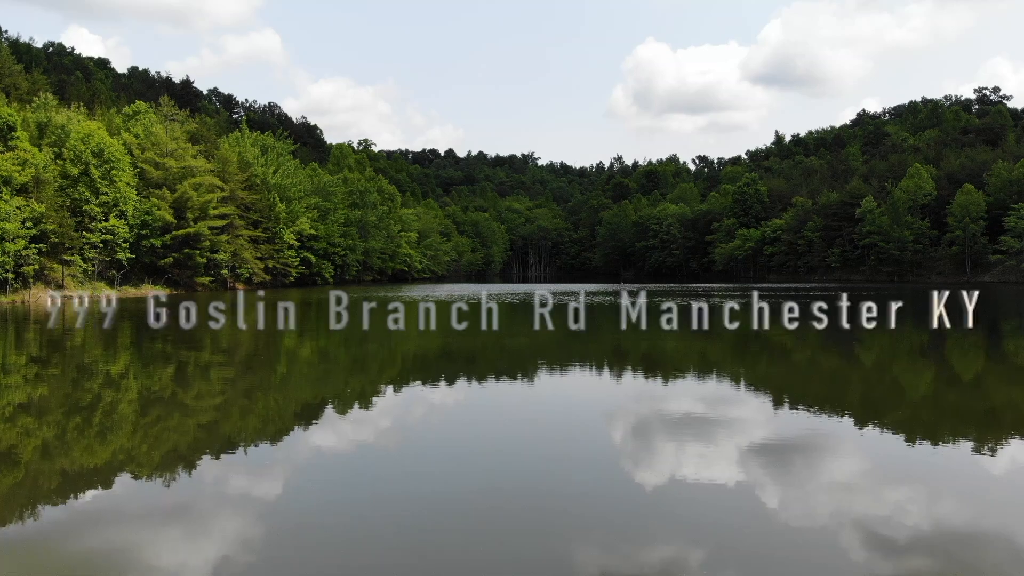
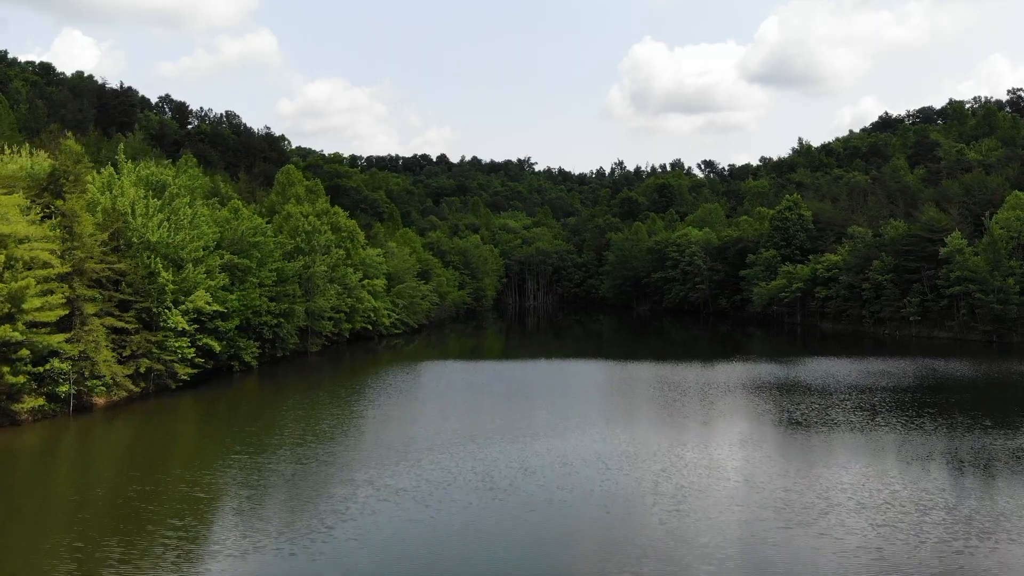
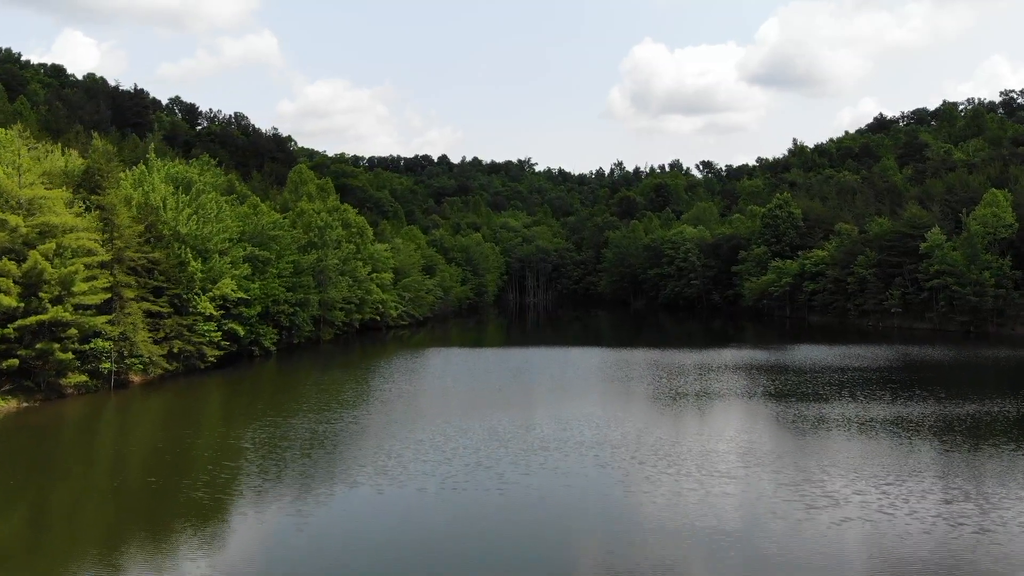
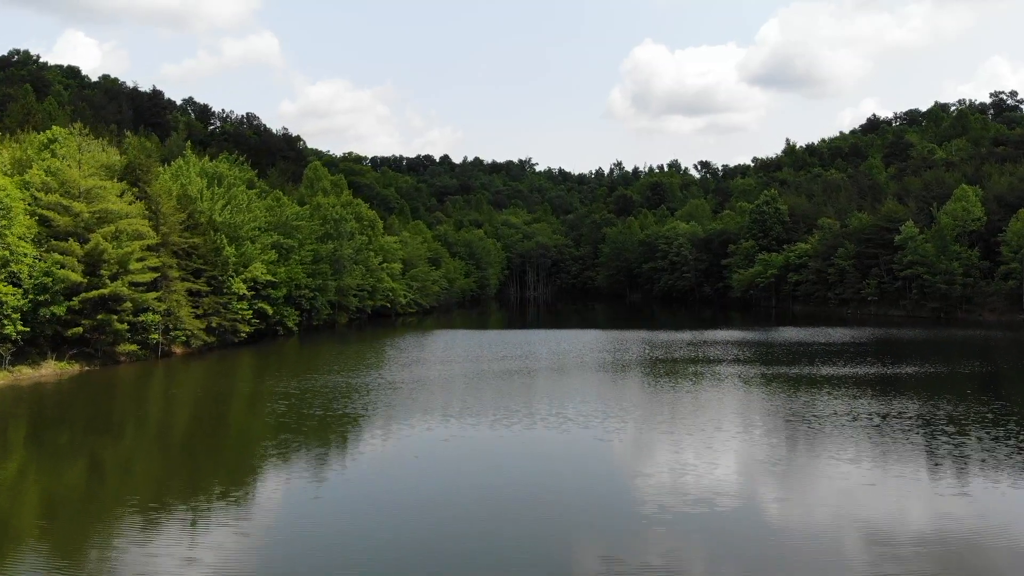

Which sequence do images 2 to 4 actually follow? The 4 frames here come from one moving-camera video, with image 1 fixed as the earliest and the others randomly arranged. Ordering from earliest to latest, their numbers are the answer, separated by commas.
4, 3, 2
